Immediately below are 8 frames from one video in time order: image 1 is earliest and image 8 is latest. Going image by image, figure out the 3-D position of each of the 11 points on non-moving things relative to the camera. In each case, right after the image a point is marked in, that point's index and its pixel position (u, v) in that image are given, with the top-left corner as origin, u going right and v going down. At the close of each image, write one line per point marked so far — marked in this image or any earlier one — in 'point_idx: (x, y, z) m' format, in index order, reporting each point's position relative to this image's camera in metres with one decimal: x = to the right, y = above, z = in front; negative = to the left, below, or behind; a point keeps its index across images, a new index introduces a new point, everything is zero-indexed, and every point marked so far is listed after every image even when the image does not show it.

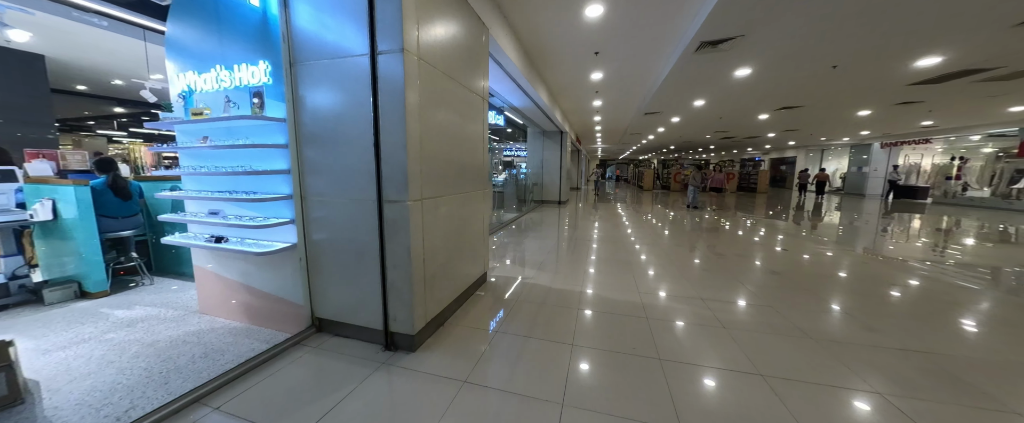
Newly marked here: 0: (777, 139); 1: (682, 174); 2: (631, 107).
0: (+11.7, +3.2, +12.7) m
1: (+10.4, +2.3, +17.6) m
2: (+3.0, +2.7, +7.3) m
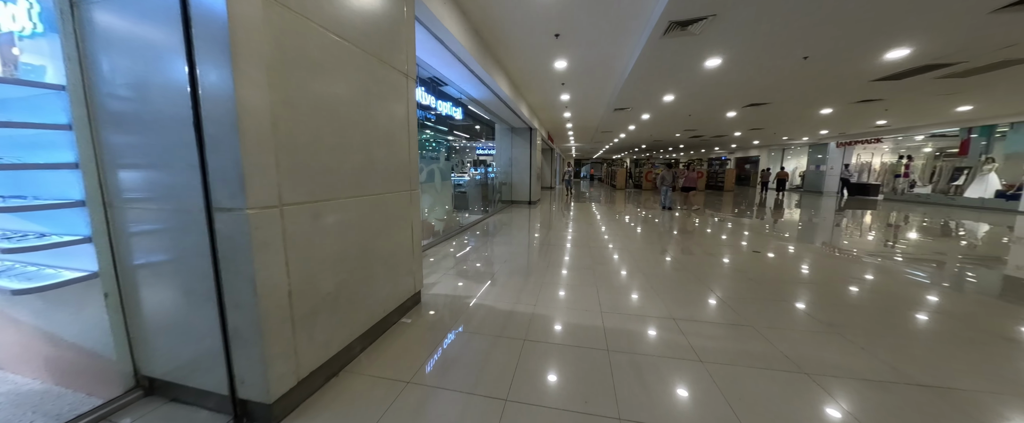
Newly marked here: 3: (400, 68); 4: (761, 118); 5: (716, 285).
0: (+10.4, +3.3, +12.9) m
1: (+8.7, +2.4, +17.8) m
2: (+2.2, +2.7, +6.9) m
3: (-0.8, +1.0, +2.0) m
4: (+7.0, +2.7, +8.0) m
5: (+2.4, -0.9, +3.4) m
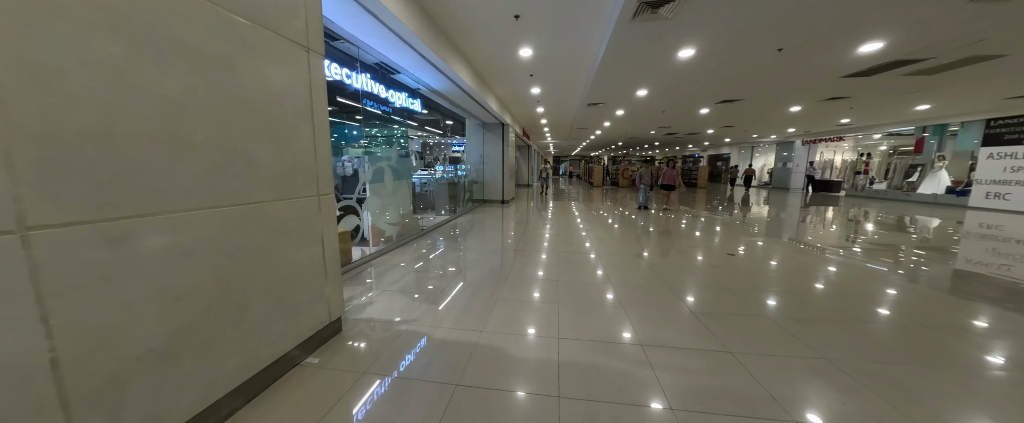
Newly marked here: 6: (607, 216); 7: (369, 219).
0: (+9.3, +3.5, +13.1) m
1: (+7.3, +2.6, +17.9) m
2: (+1.5, +2.7, +6.6) m
3: (-1.2, +0.9, +1.6) m
4: (+6.2, +2.7, +8.0) m
5: (+2.0, -0.9, +3.2) m
6: (+3.5, 0.0, +10.0) m
7: (-1.8, -0.1, +3.7) m
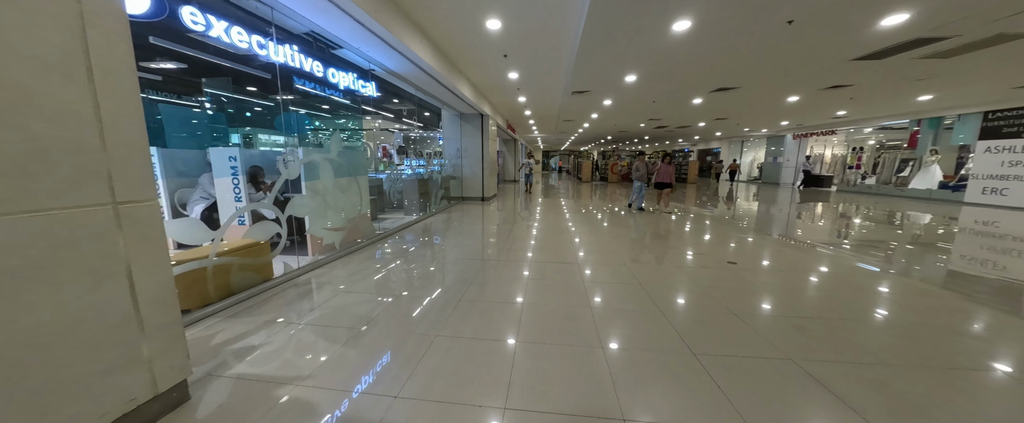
0: (+8.6, +3.6, +12.7) m
1: (+6.5, +2.8, +17.5) m
2: (+1.0, +2.7, +6.0) m
3: (-1.5, +0.9, +0.9) m
4: (+5.6, +2.8, +7.6) m
5: (+1.6, -0.9, +2.7) m
6: (+2.9, +0.1, +9.5) m
7: (-2.2, -0.1, +3.0) m
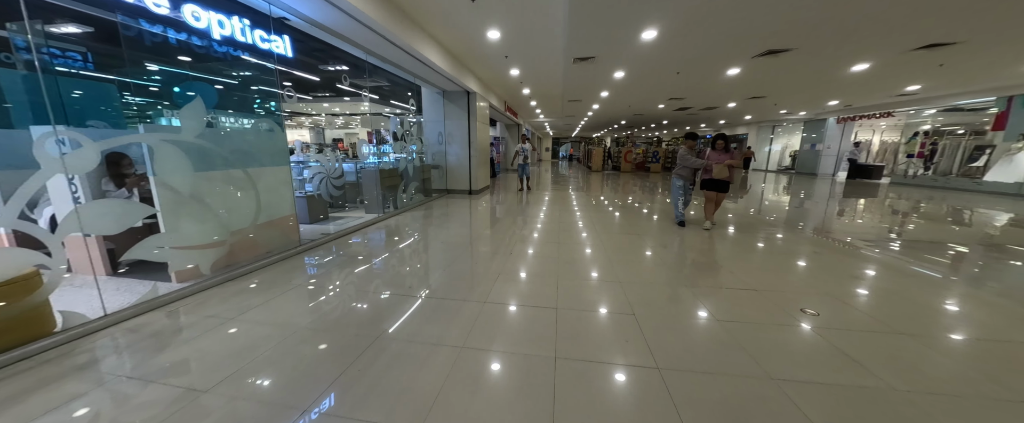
0: (+8.6, +3.8, +11.1) m
1: (+6.8, +3.3, +15.9) m
2: (+0.7, +2.7, +4.8) m
3: (-2.0, +0.7, -0.2) m
4: (+5.5, +2.8, +6.1) m
5: (+1.2, -1.0, +1.5) m
6: (+2.8, +0.2, +8.3) m
7: (-2.6, -0.2, +2.0) m
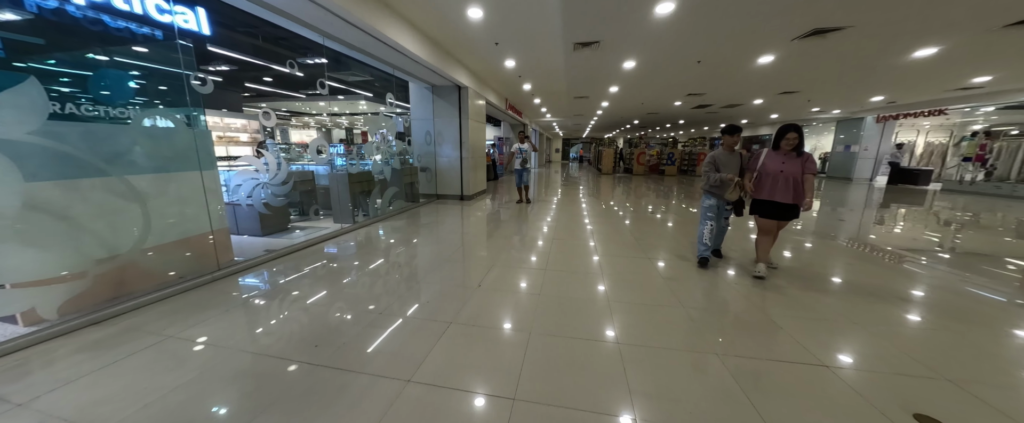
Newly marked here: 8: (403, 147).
0: (+8.7, +3.6, +10.1) m
1: (+7.1, +3.0, +15.0) m
2: (+0.6, +2.5, +4.1) m
3: (-2.3, +0.6, -0.8) m
4: (+5.4, +2.6, +5.2) m
5: (+0.9, -1.2, +0.8) m
6: (+2.7, 0.0, +7.5) m
7: (-2.9, -0.3, +1.4) m
8: (-2.2, +1.1, +5.3) m
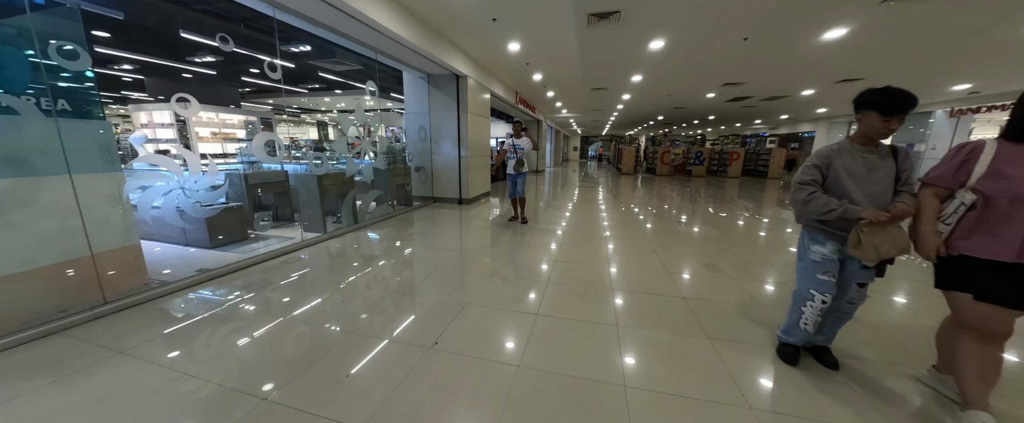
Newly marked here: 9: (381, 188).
0: (+9.1, +3.3, +8.8) m
1: (+7.7, +2.8, +13.8) m
2: (+0.6, +2.4, +3.3) m
3: (-2.7, +0.5, -1.3) m
4: (+5.4, +2.4, +4.2) m
5: (+0.6, -1.4, 0.0) m
6: (+2.9, -0.2, +6.6) m
7: (-3.1, -0.4, +0.9) m
8: (-2.1, +1.1, +4.7) m
9: (-2.1, +0.4, +4.7) m
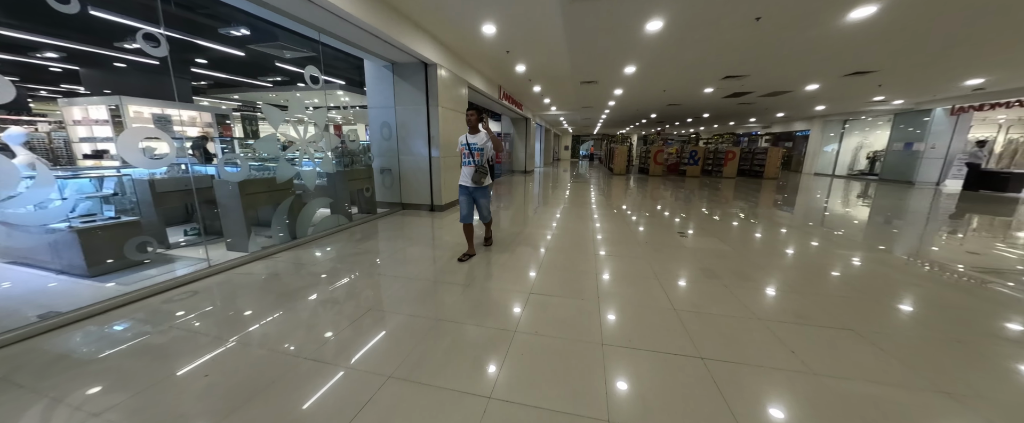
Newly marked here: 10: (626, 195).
0: (+8.6, +3.3, +8.4) m
1: (+7.1, +2.8, +13.4) m
2: (+0.3, +2.3, +2.7) m
3: (-2.8, +0.3, -2.0) m
4: (+5.1, +2.3, +3.7) m
5: (+0.4, -1.5, -0.6) m
6: (+2.5, -0.3, +6.1) m
7: (-3.3, -0.6, +0.2) m
8: (-2.4, +0.9, +4.0) m
9: (-2.5, +0.2, +4.0) m
10: (+3.6, +0.4, +8.9) m
